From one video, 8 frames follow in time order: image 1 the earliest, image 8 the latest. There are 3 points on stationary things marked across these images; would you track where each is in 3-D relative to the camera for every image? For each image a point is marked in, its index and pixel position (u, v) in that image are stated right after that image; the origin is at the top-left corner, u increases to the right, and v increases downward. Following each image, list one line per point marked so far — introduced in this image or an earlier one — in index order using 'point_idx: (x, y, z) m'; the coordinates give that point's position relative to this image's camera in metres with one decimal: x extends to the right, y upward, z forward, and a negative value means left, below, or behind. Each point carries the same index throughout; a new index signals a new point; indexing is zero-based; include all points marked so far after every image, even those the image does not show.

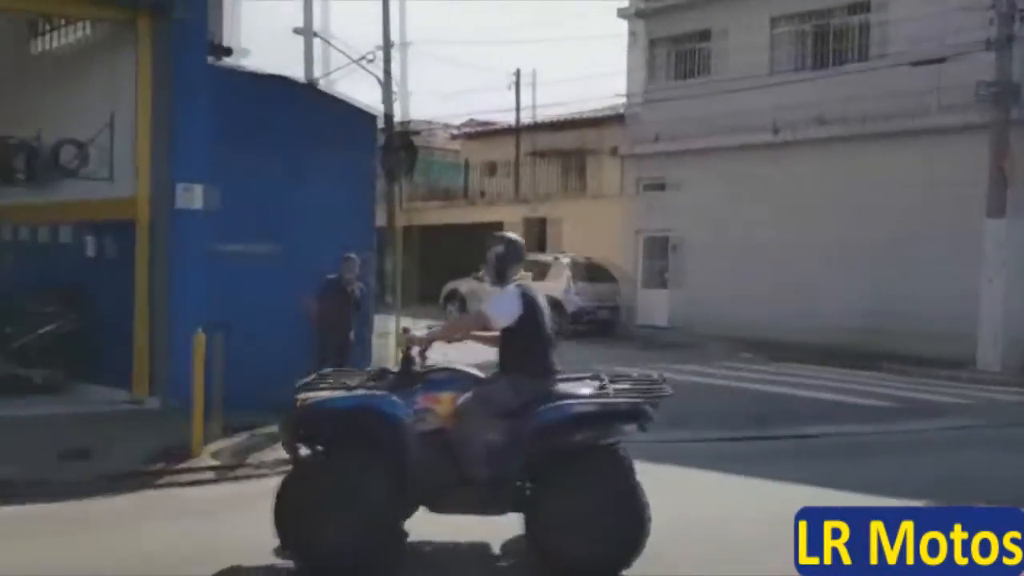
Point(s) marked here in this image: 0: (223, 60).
0: (-3.8, +3.0, +12.3) m
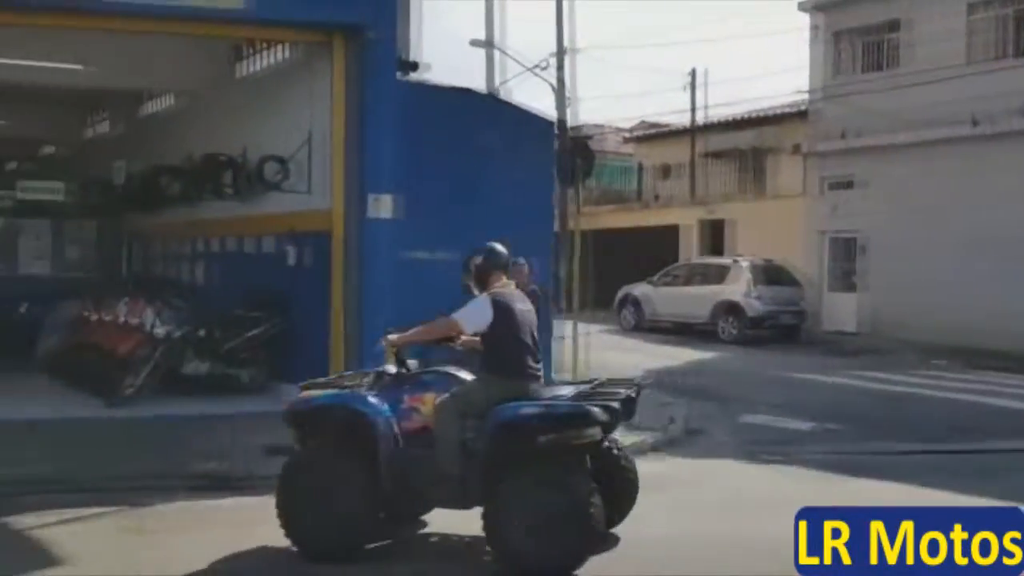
0: (-1.4, +2.9, +12.9) m
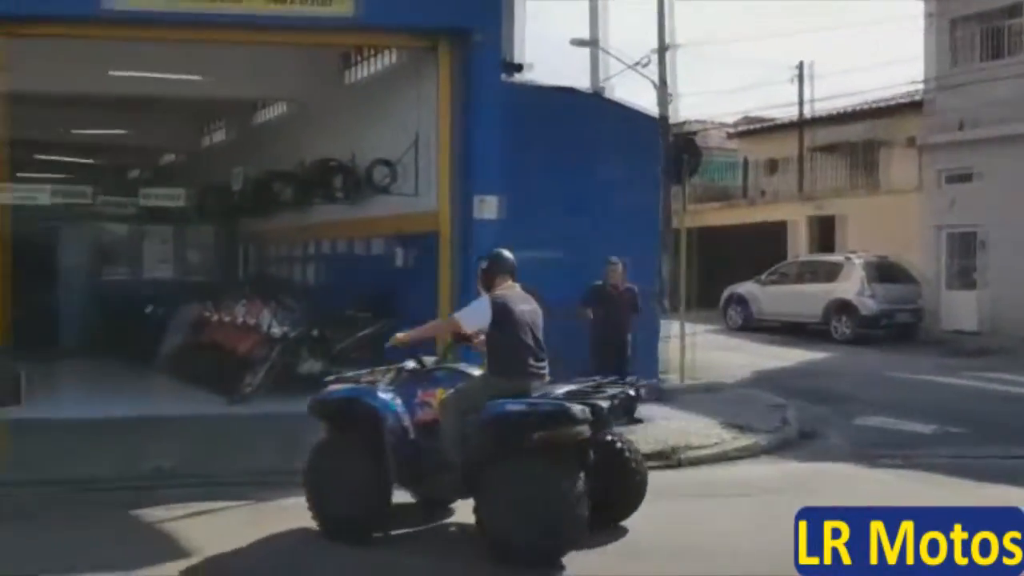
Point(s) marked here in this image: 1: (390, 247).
0: (0.0, +2.9, +12.9) m
1: (-1.7, +0.6, +13.6) m
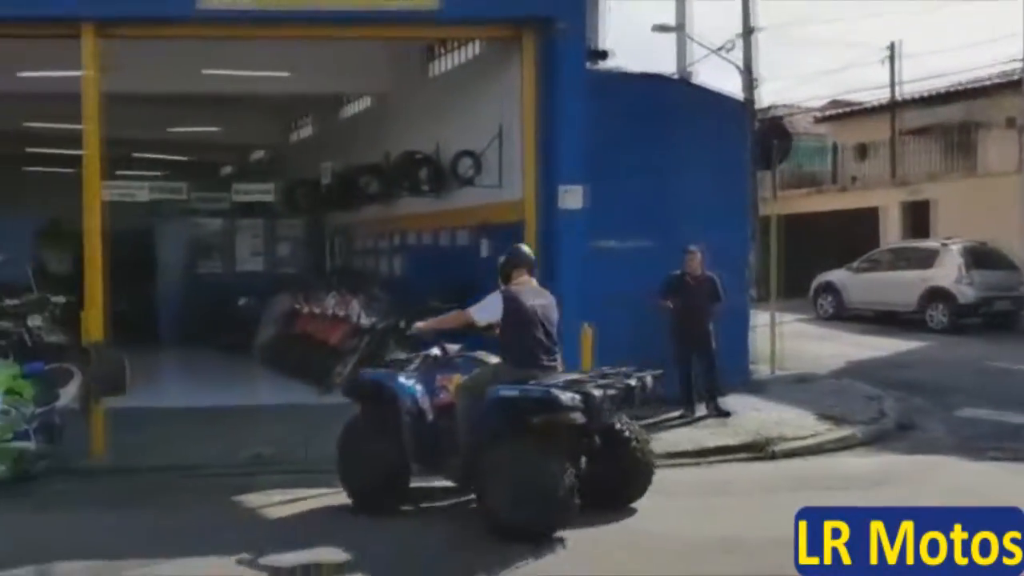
0: (+1.2, +3.0, +12.8) m
1: (-0.5, +0.7, +13.7) m
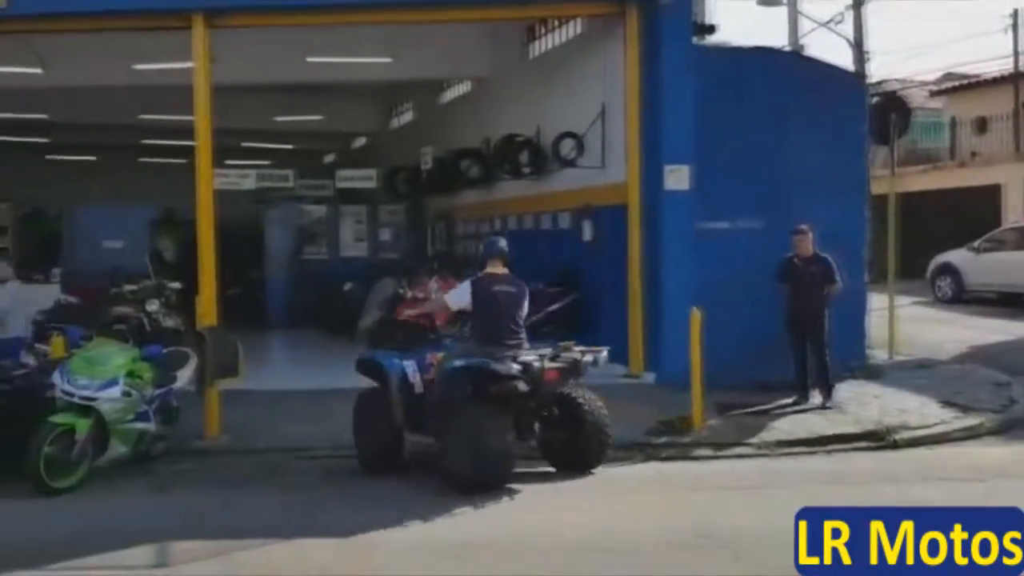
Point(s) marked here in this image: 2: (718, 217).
0: (+2.5, +3.3, +12.4) m
1: (+1.0, +1.0, +13.5) m
2: (+2.6, +0.9, +12.1) m
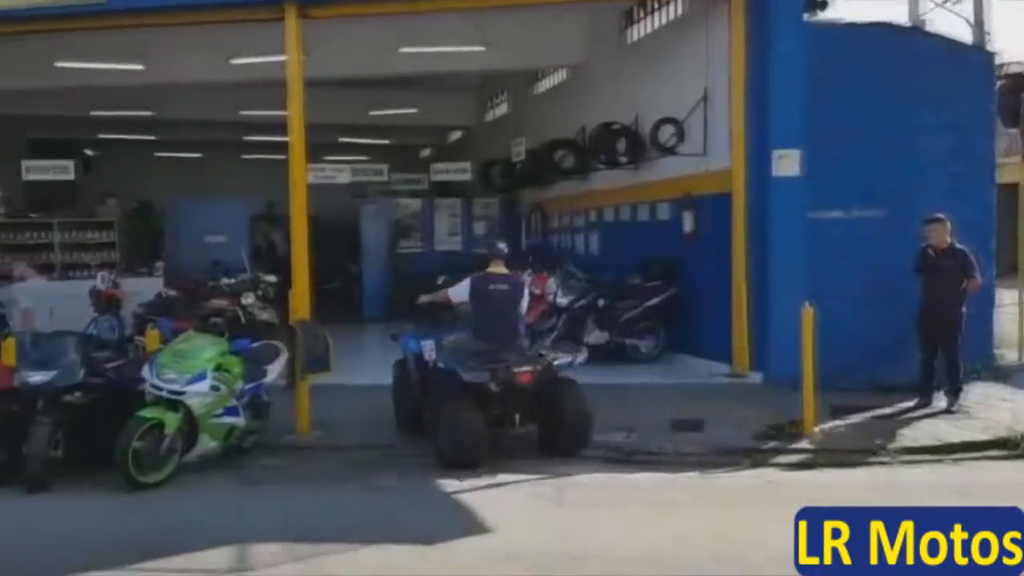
0: (+3.7, +3.3, +11.6) m
1: (+2.3, +1.1, +12.9) m
2: (+3.8, +1.0, +11.3) m
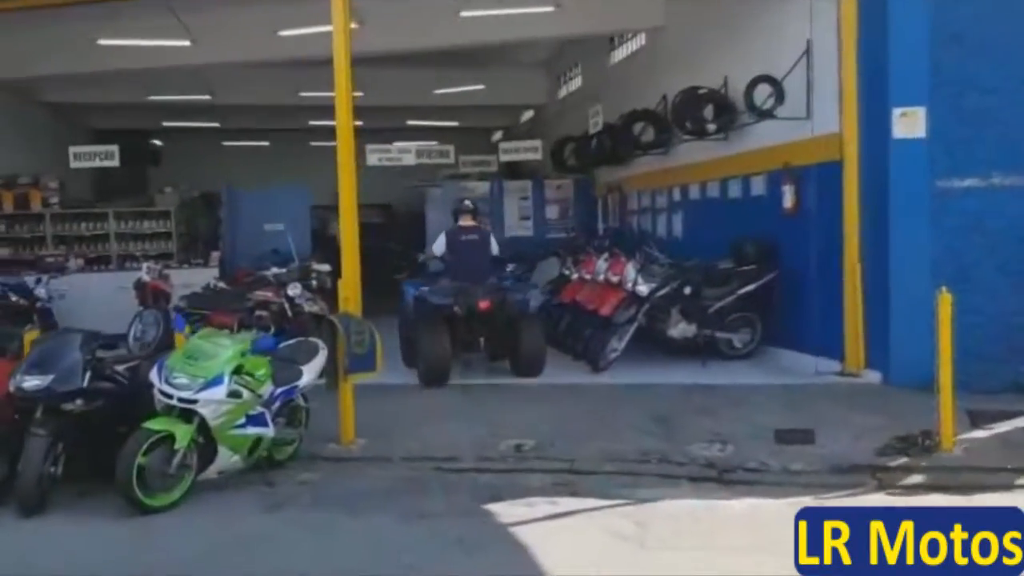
0: (+4.5, +3.5, +9.8) m
1: (+3.1, +1.2, +11.2) m
2: (+4.6, +1.2, +9.6) m
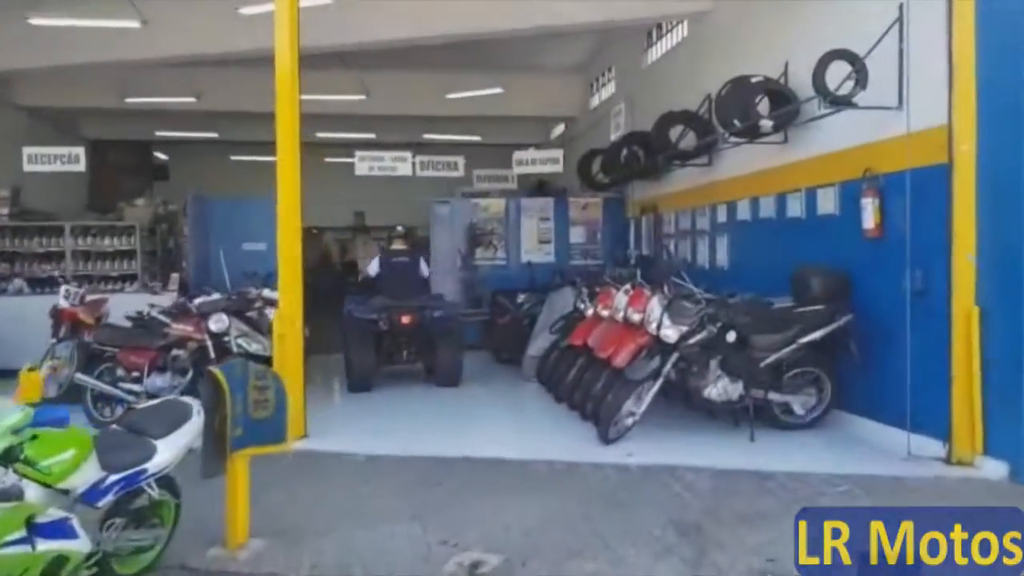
0: (+4.4, +3.1, +7.0) m
1: (+3.0, +0.8, +8.4) m
2: (+4.4, +0.8, +6.7) m
